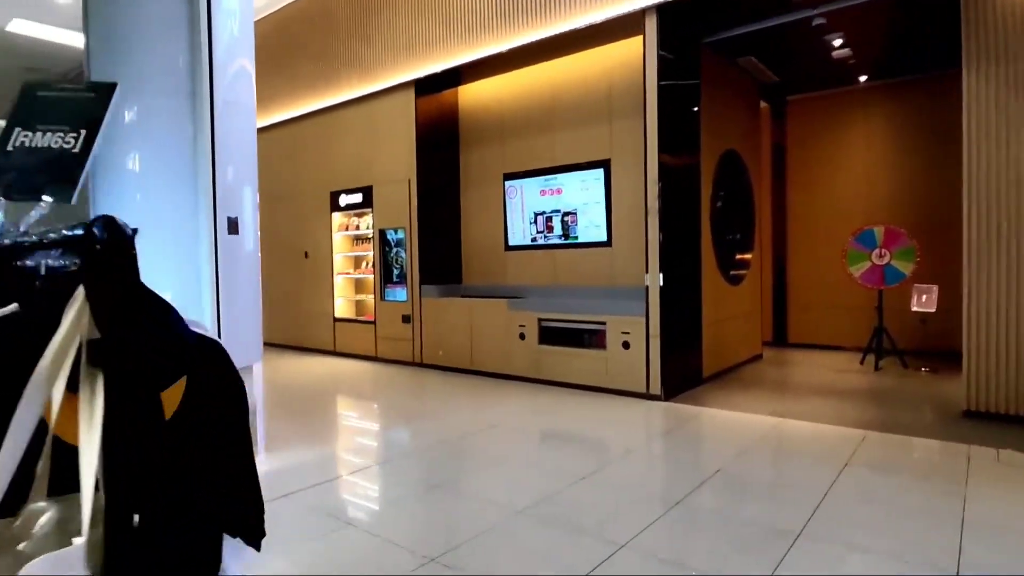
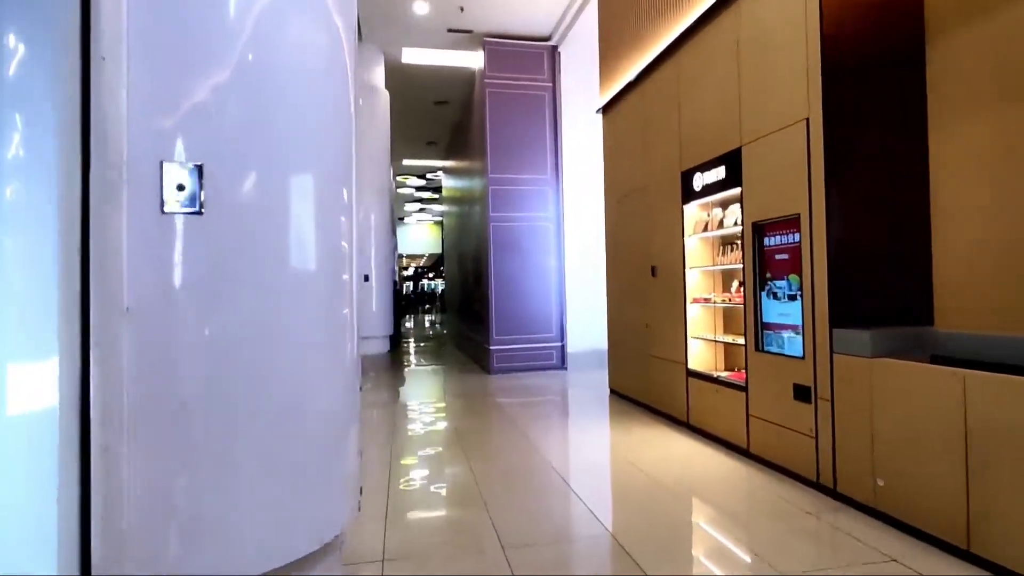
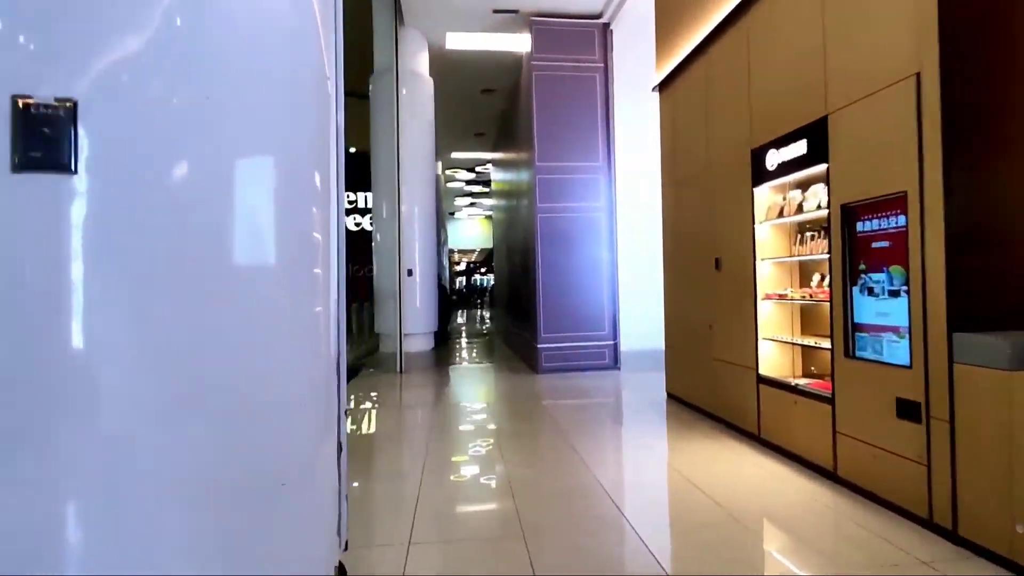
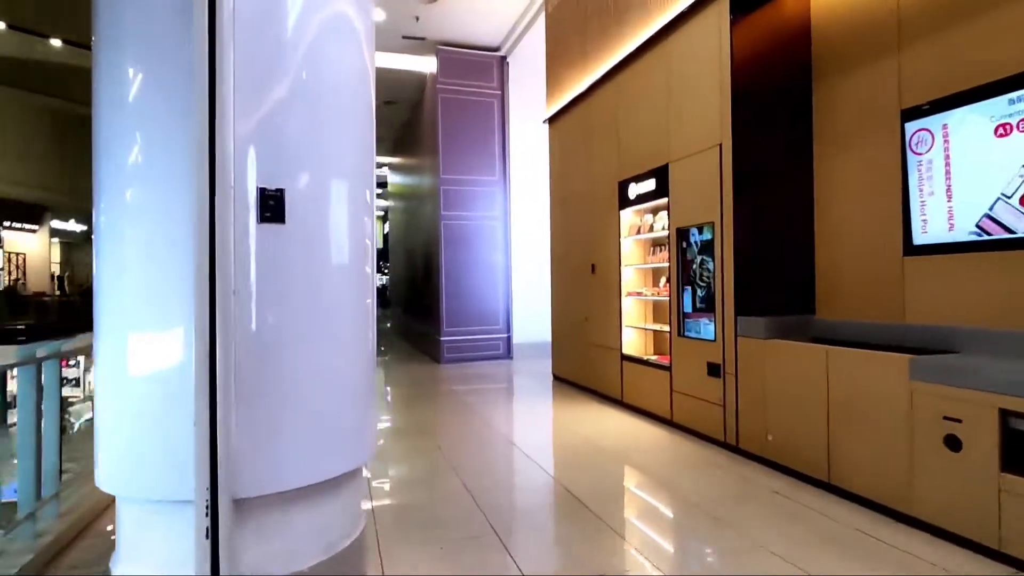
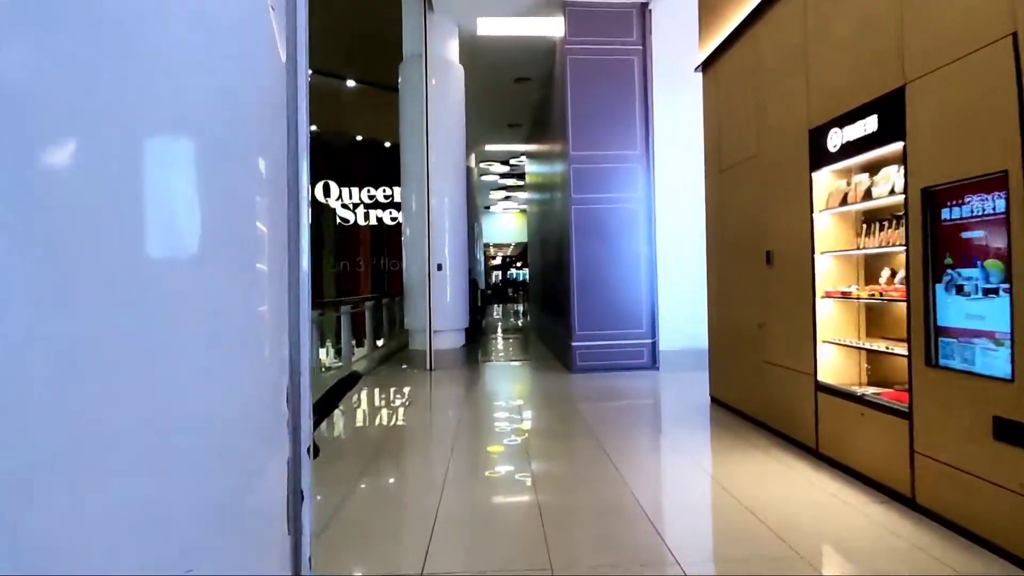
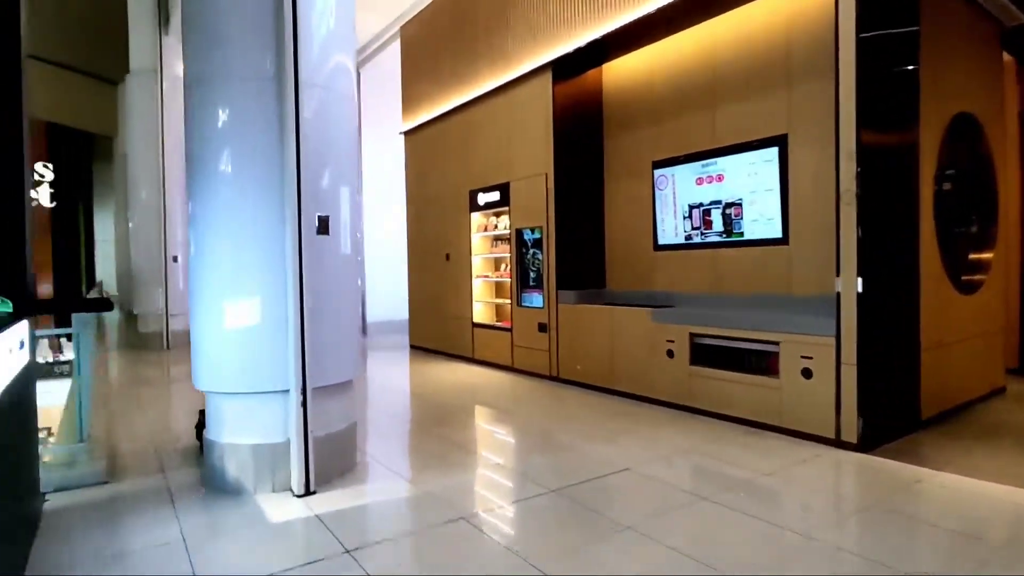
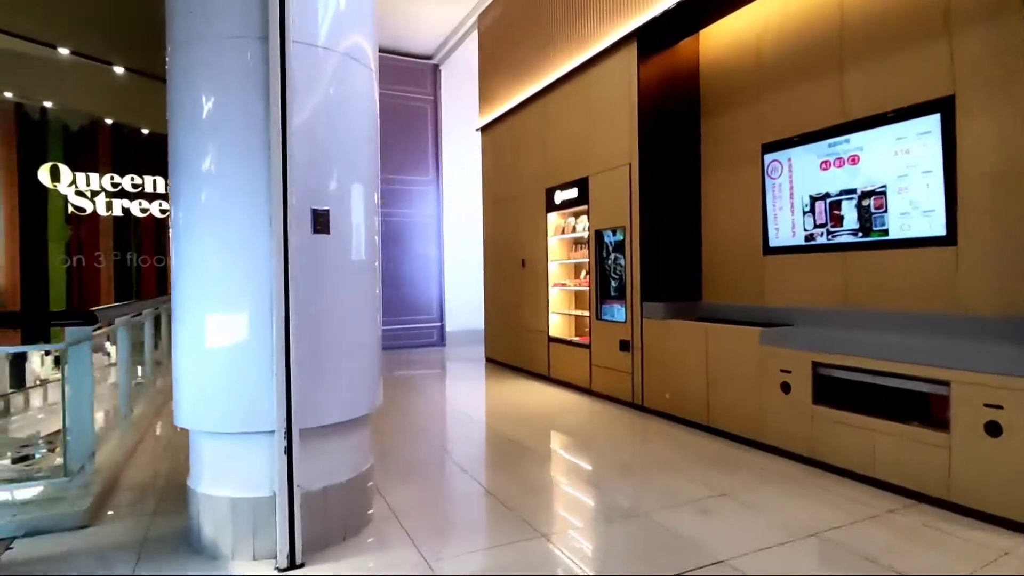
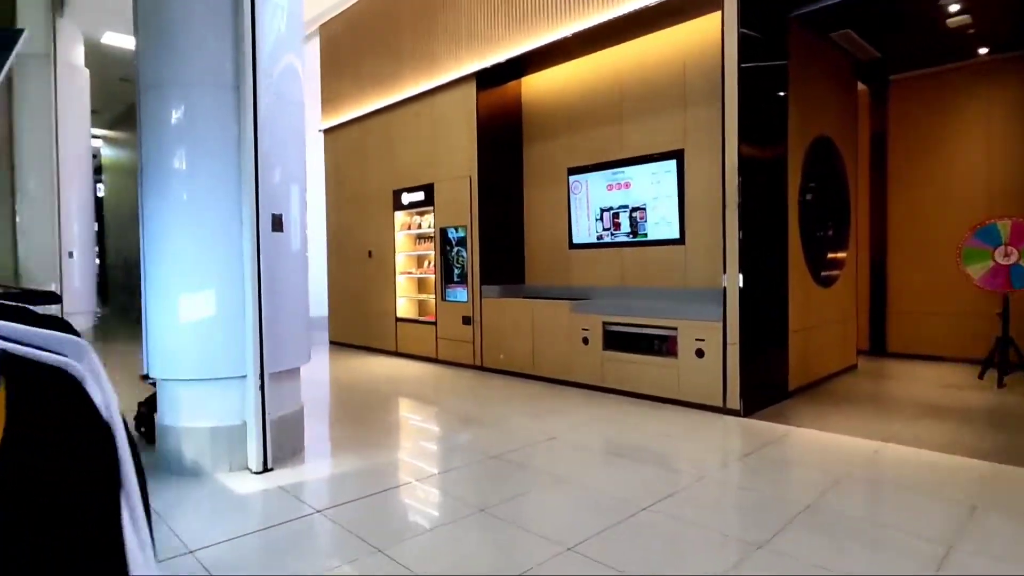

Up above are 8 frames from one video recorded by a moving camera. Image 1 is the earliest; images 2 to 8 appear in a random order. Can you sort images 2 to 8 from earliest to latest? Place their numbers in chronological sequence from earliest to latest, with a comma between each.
8, 6, 7, 4, 2, 3, 5
